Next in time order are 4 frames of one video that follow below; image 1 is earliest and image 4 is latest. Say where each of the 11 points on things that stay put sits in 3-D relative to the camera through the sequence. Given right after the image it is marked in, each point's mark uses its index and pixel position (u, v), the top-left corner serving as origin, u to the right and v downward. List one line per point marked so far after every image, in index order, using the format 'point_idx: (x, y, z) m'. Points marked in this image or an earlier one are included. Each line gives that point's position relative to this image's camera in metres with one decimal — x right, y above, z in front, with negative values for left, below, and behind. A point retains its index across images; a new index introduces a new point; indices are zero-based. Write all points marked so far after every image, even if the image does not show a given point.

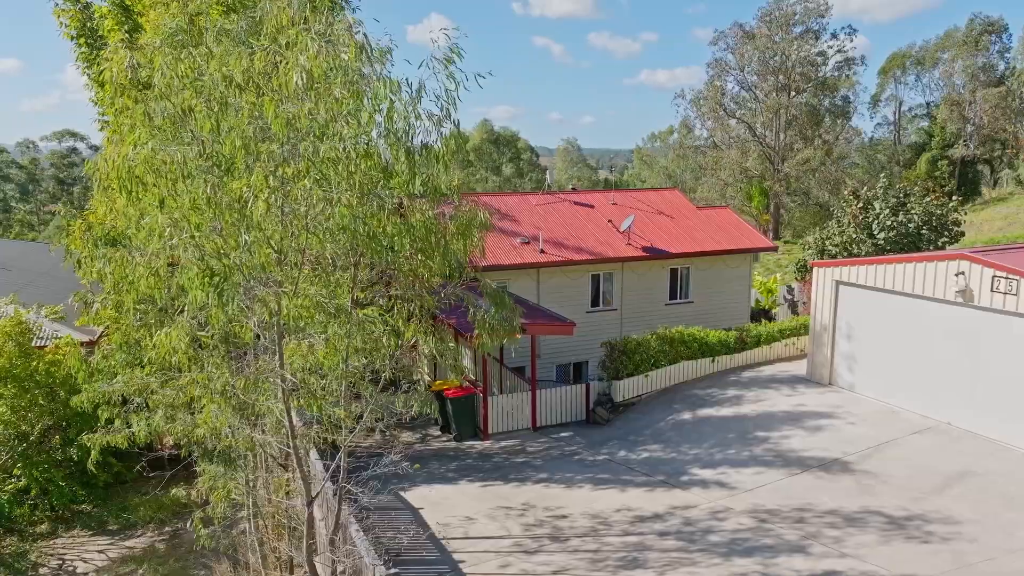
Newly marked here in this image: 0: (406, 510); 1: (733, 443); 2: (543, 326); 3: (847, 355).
0: (-1.9, -4.1, +12.6) m
1: (+4.6, -3.2, +14.4) m
2: (+0.7, -0.9, +17.1) m
3: (+8.0, -1.6, +16.3) m
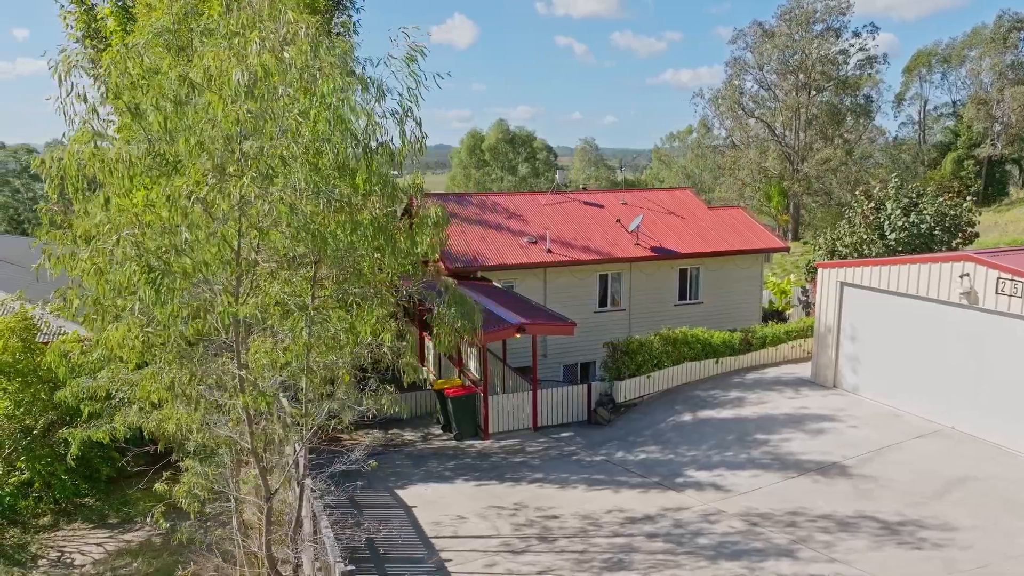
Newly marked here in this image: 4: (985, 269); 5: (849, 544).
0: (-2.1, -4.1, +12.6) m
1: (+4.5, -3.2, +14.2) m
2: (+0.7, -0.9, +17.1) m
3: (+7.9, -1.6, +16.1) m
4: (+9.0, +0.4, +13.1) m
5: (+4.8, -3.6, +9.7) m
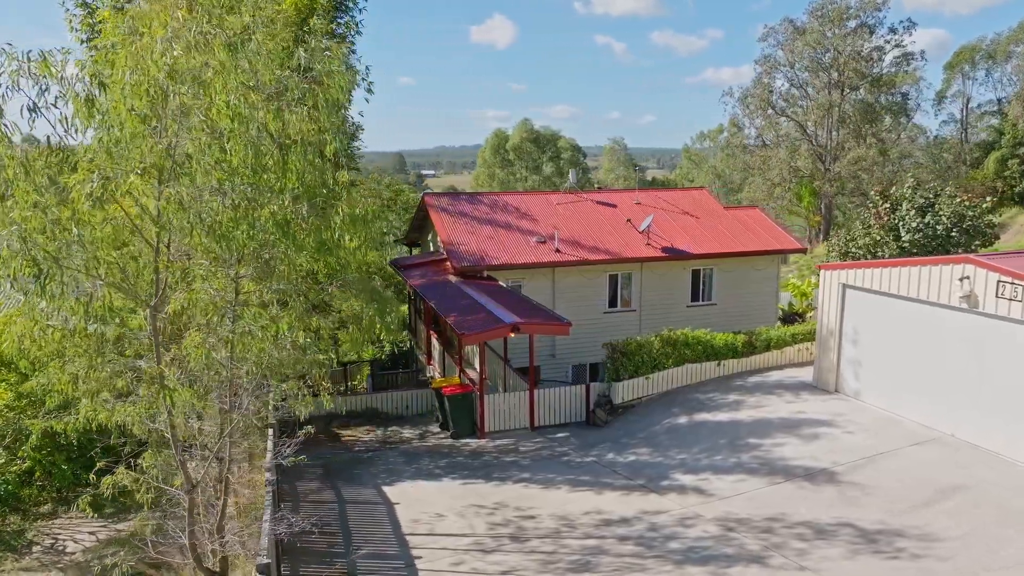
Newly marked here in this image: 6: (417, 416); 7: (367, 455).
0: (-2.4, -4.0, +12.7) m
1: (+4.3, -3.3, +14.0) m
2: (+0.6, -0.9, +17.0) m
3: (+7.8, -1.7, +15.7) m
4: (+8.7, +0.3, +12.7) m
5: (+4.3, -3.7, +9.5) m
6: (-2.7, -3.7, +19.7) m
7: (-3.4, -3.9, +16.3) m
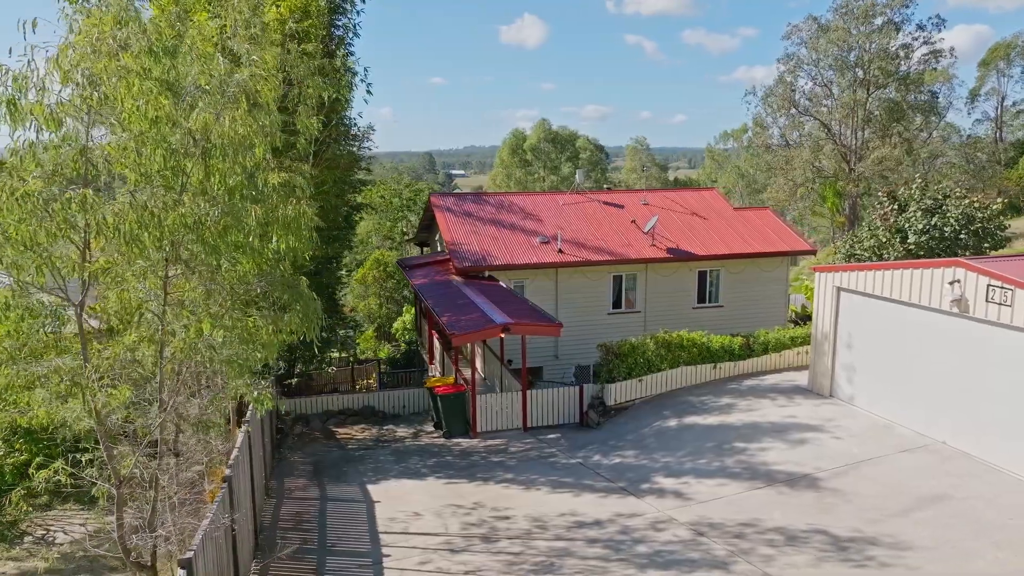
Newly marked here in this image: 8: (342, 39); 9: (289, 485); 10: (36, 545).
0: (-2.8, -4.0, +12.8) m
1: (+3.9, -3.3, +13.8) m
2: (+0.4, -0.9, +17.0) m
3: (+7.5, -1.7, +15.4) m
4: (+8.4, +0.2, +12.4) m
5: (+3.8, -3.7, +9.4) m
6: (-2.8, -3.7, +19.8) m
7: (-3.7, -3.9, +16.4) m
8: (-4.6, +6.7, +18.5) m
9: (-4.5, -4.0, +13.9) m
10: (-8.6, -4.6, +12.4) m
